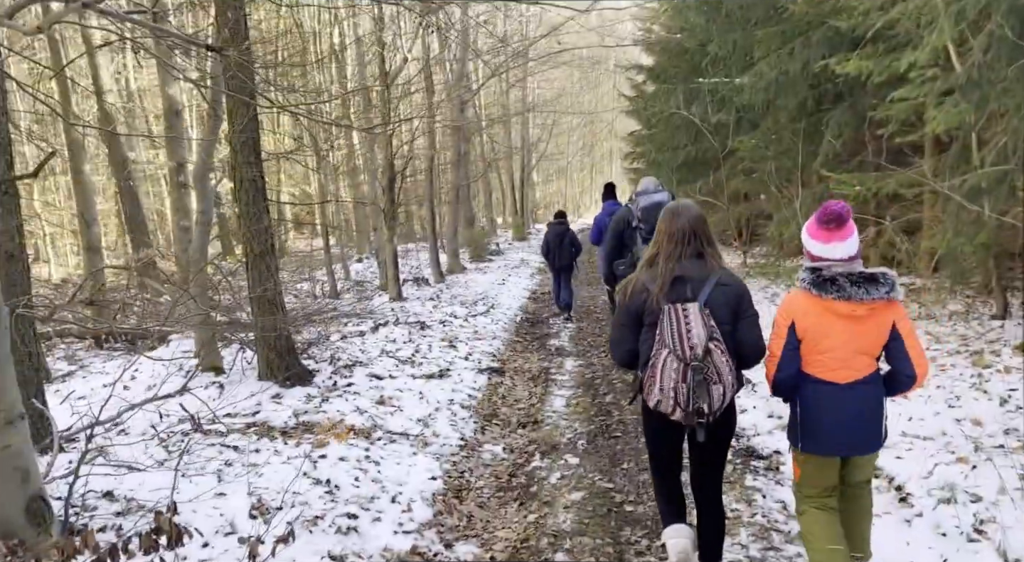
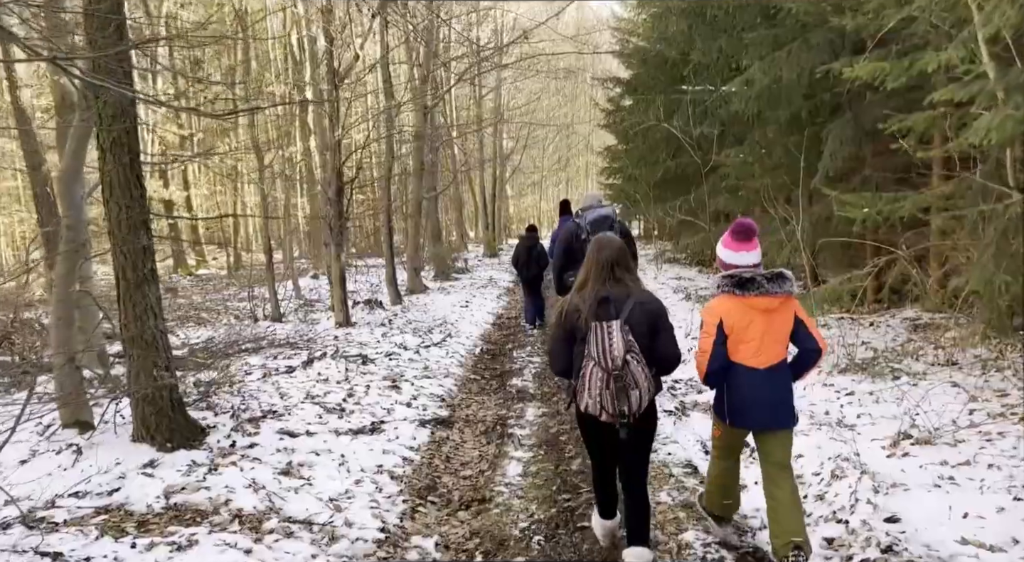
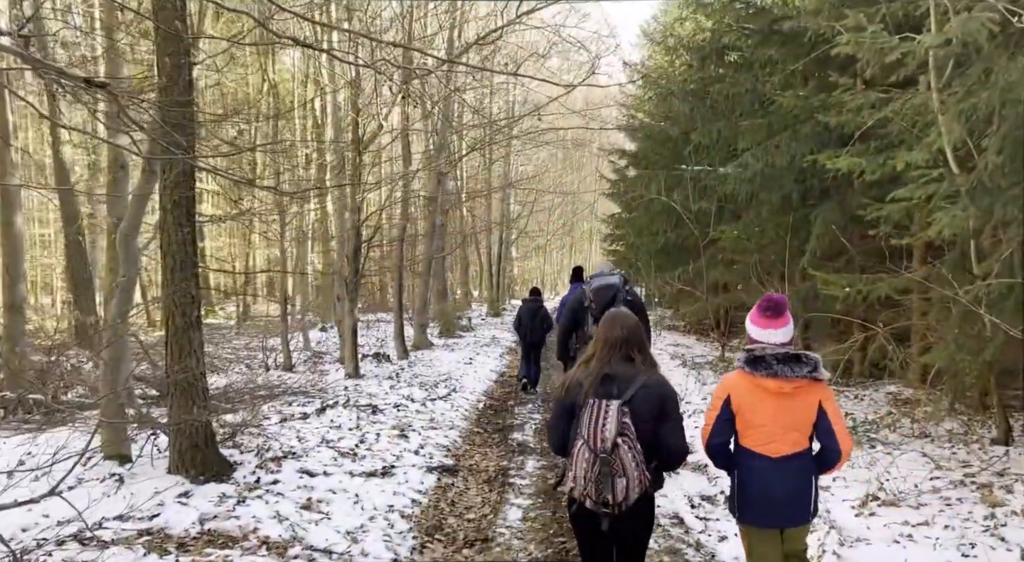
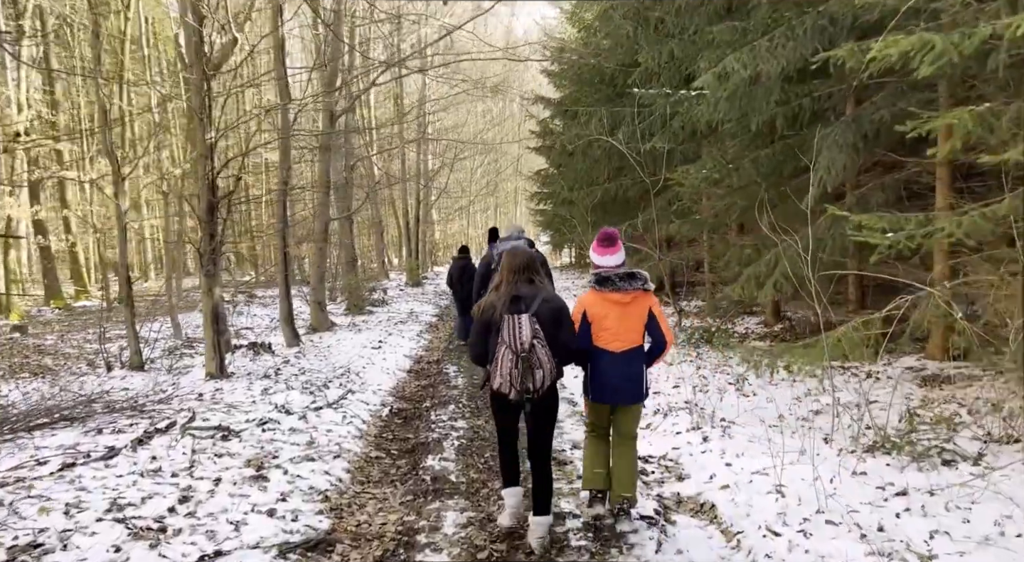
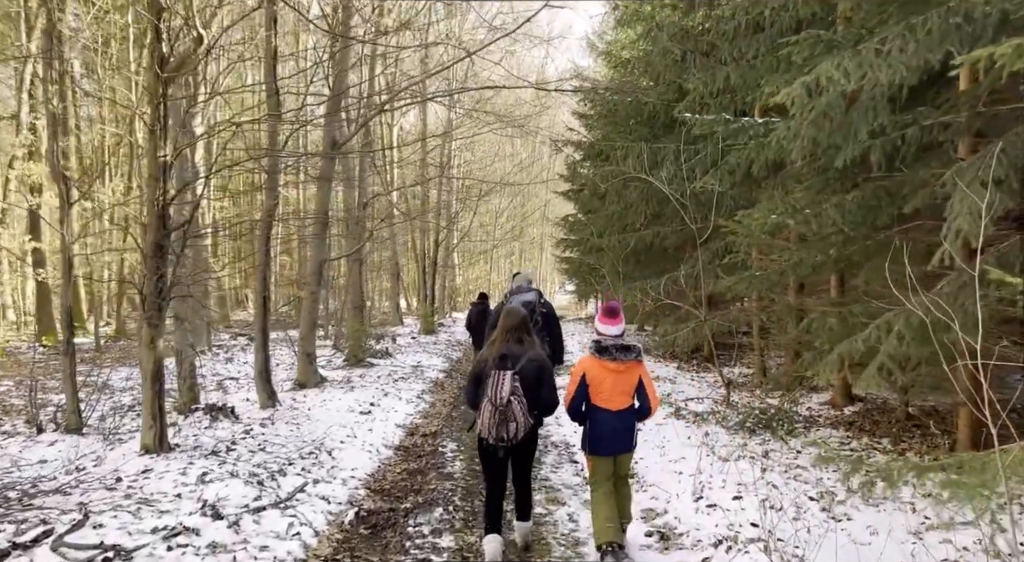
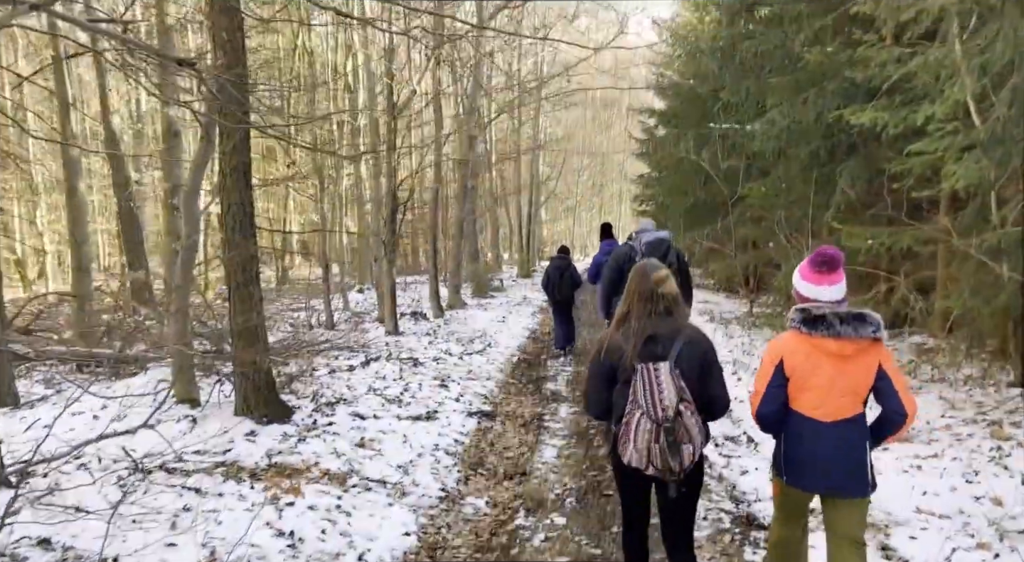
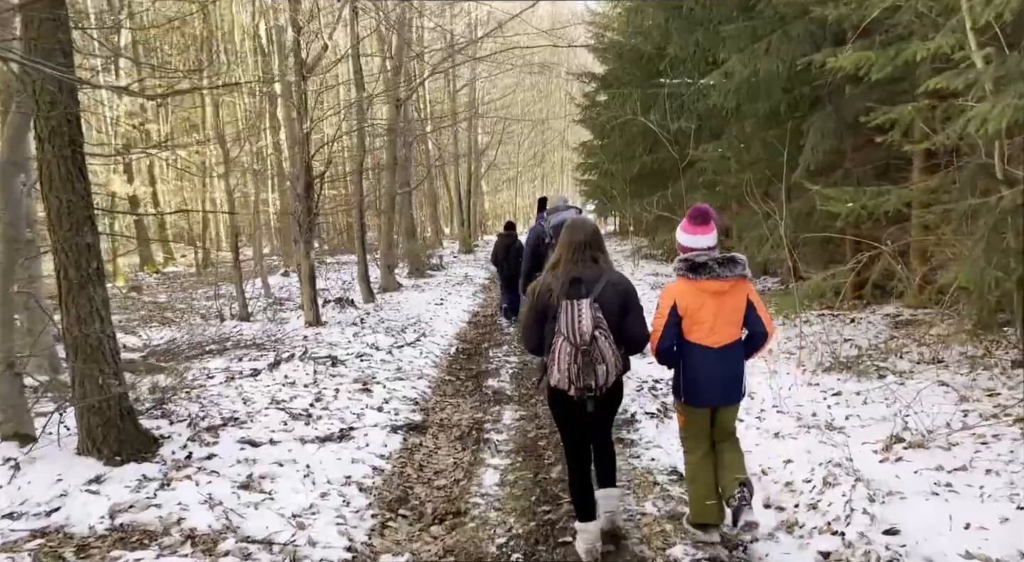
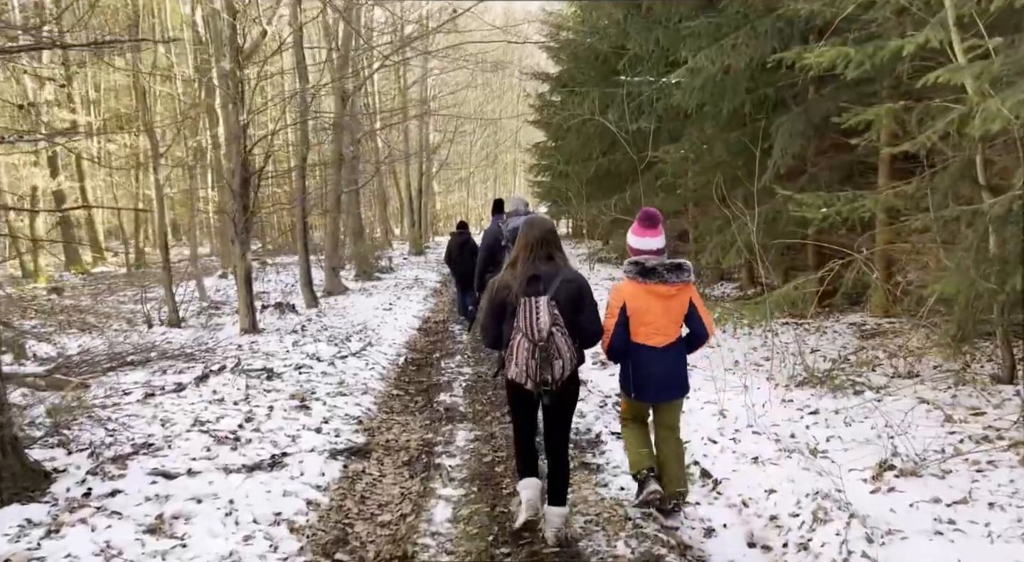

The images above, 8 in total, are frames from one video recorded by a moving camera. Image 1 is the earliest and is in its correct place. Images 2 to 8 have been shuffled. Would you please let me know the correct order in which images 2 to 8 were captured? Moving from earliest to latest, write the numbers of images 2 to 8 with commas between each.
6, 3, 2, 7, 8, 4, 5
